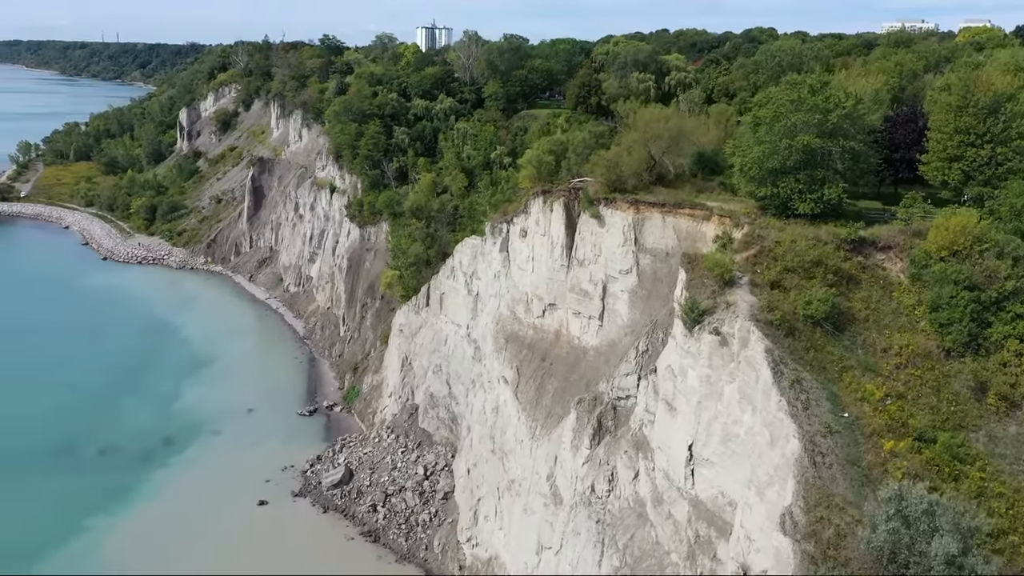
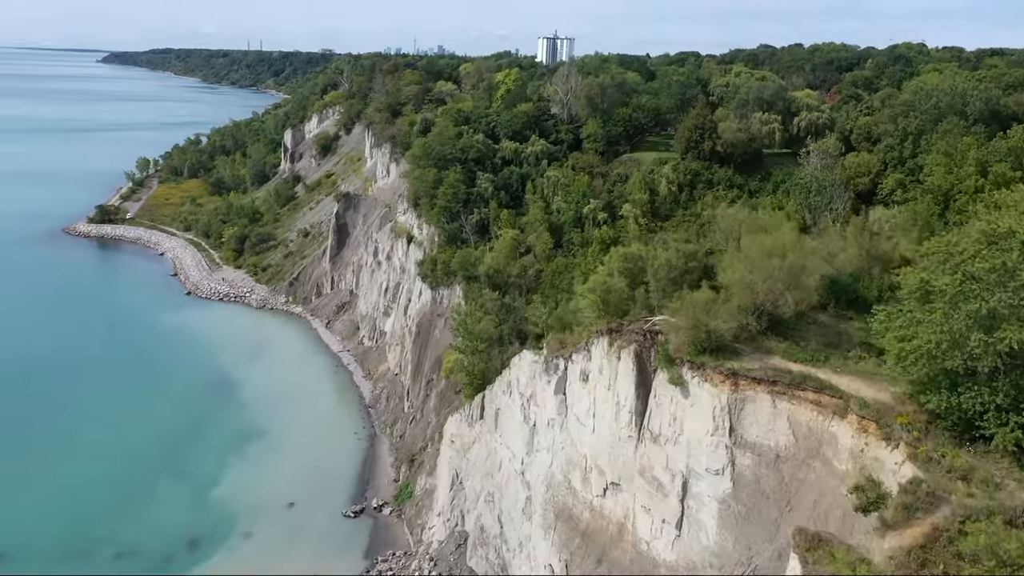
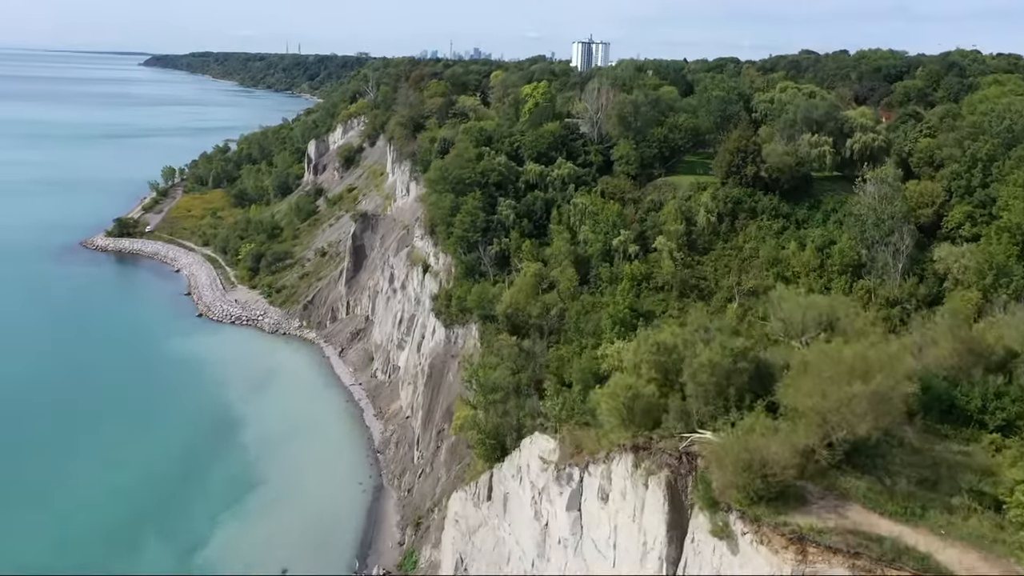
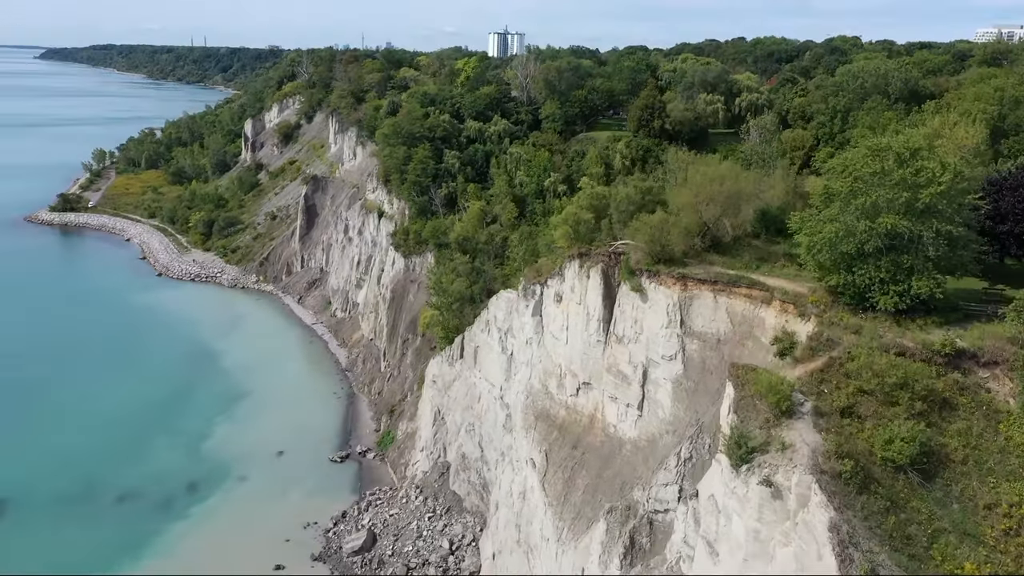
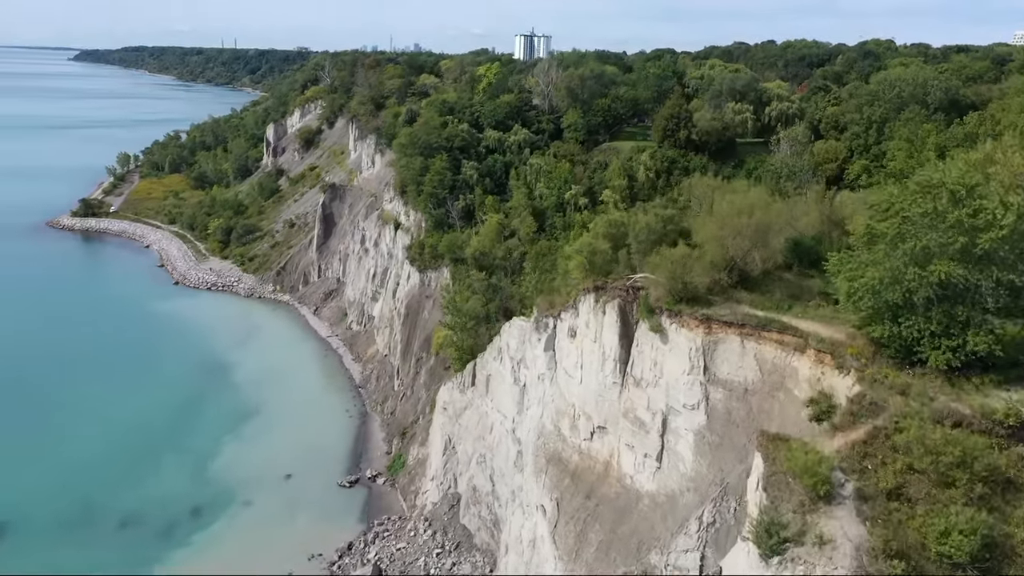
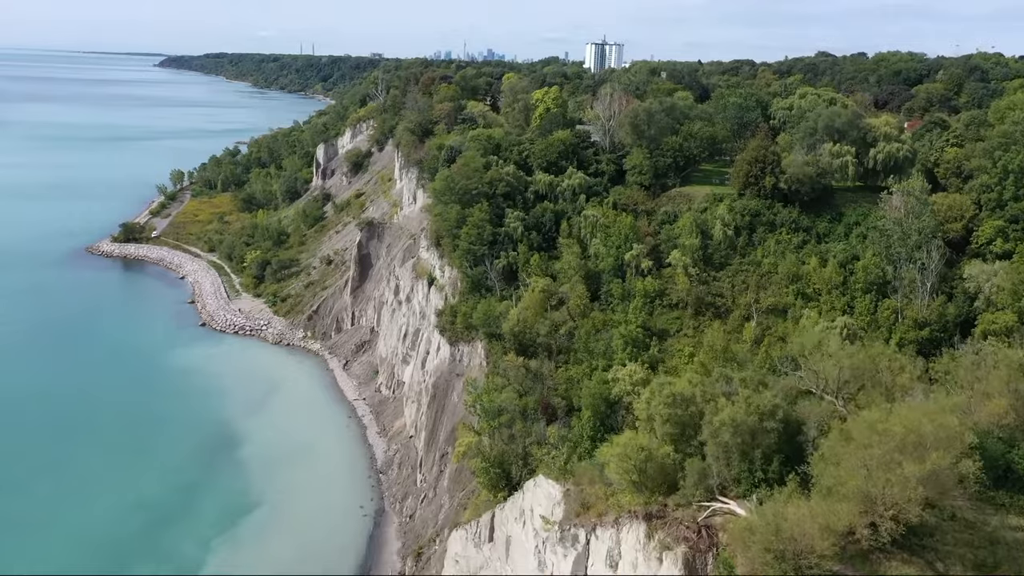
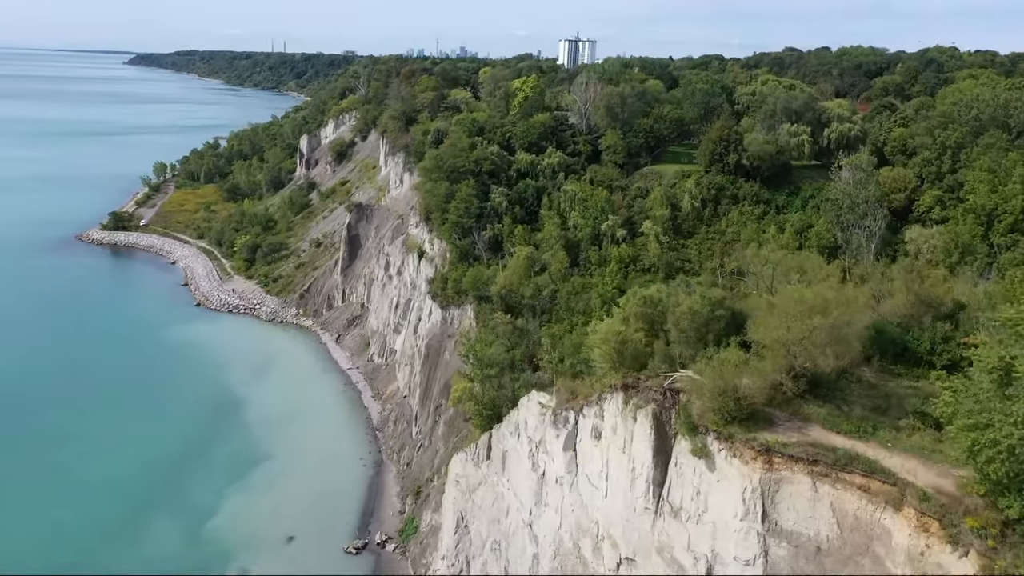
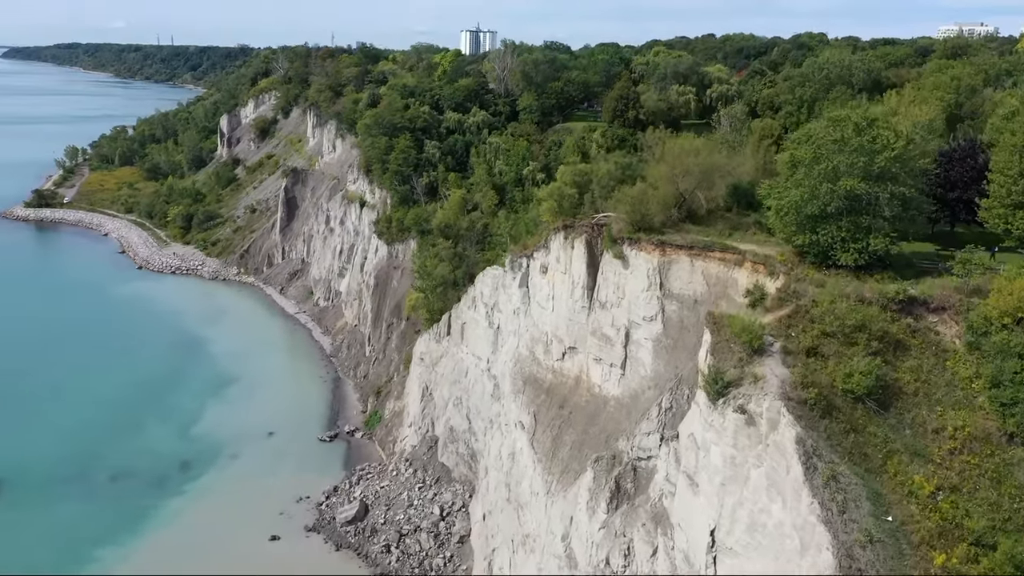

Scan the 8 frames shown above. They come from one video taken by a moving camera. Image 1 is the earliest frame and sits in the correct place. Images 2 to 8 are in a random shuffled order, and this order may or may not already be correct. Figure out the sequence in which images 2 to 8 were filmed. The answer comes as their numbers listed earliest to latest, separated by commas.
8, 4, 5, 2, 7, 3, 6
